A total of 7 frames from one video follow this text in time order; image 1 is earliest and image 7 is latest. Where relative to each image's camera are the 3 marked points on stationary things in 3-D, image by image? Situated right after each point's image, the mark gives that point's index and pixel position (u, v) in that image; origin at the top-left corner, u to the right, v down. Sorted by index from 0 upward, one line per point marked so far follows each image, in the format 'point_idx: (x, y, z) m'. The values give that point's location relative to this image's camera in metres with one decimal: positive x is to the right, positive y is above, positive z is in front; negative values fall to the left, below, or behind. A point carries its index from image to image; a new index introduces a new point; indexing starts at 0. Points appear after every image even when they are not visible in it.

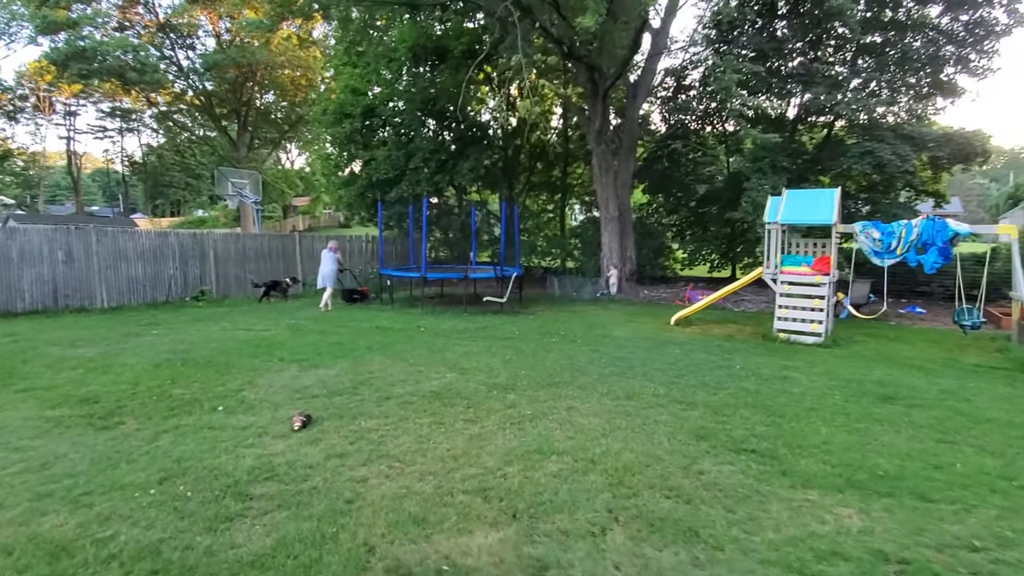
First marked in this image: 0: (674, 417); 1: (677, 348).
0: (+1.4, -1.1, +5.5) m
1: (+2.4, -0.9, +9.2) m
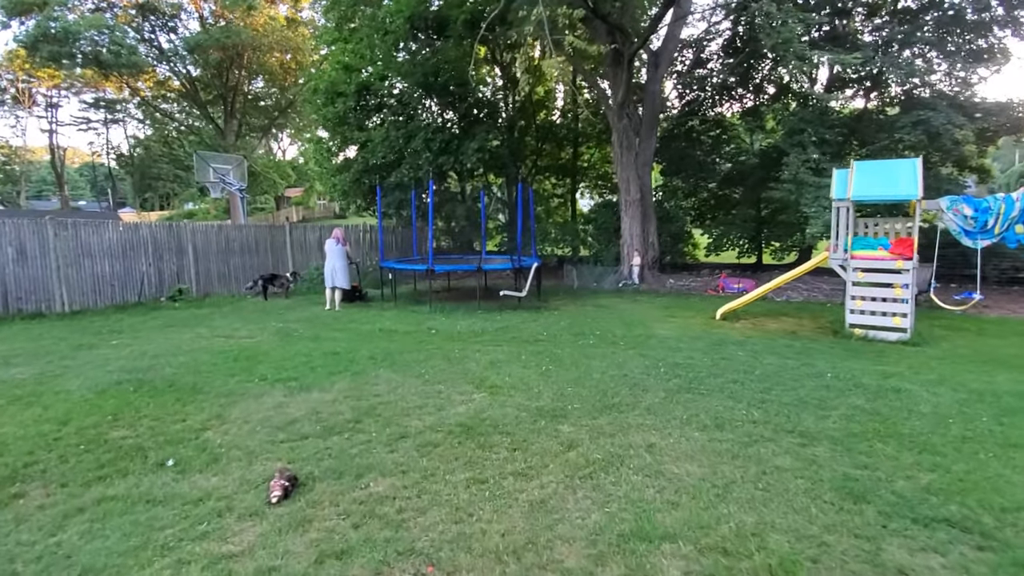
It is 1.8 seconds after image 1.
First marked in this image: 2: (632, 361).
0: (+1.8, -1.1, +4.0) m
1: (+2.8, -0.8, +7.7) m
2: (+1.3, -0.8, +6.9) m
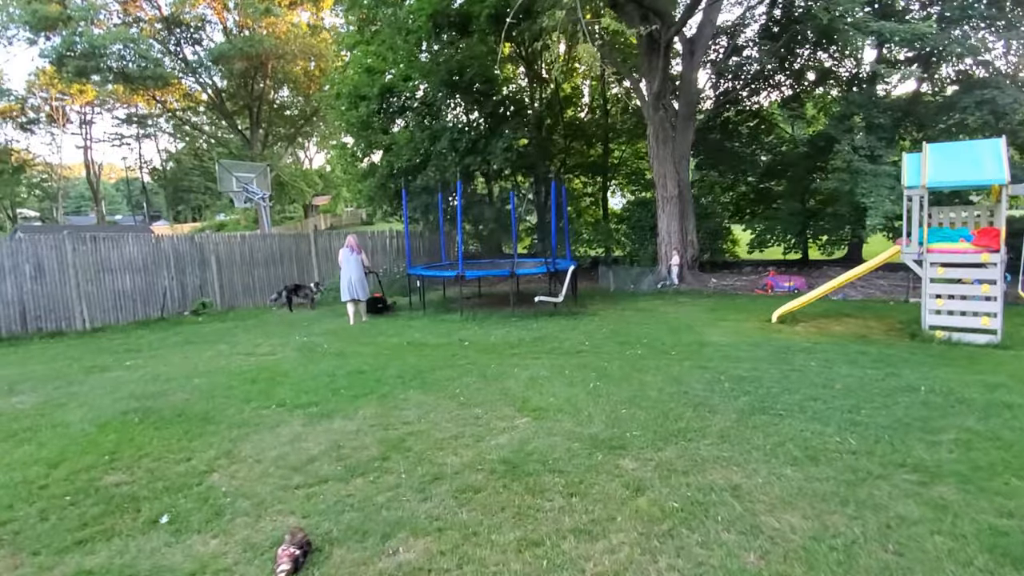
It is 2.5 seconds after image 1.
0: (+2.1, -1.1, +3.2) m
1: (+3.3, -0.8, +6.9) m
2: (+1.8, -0.9, +6.2) m
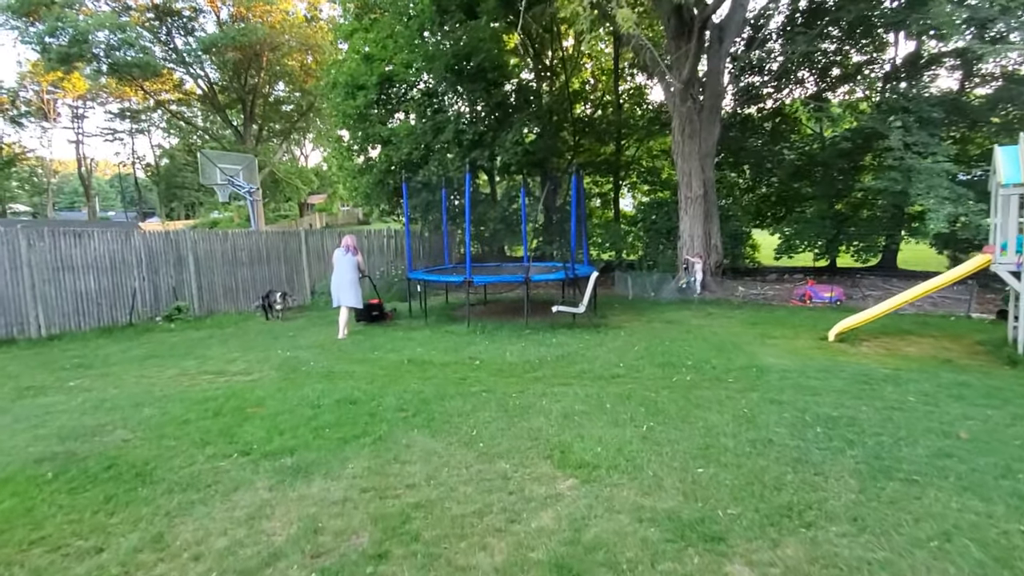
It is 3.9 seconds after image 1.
0: (+2.4, -1.3, +2.0) m
1: (+3.5, -0.9, +5.6) m
2: (+2.0, -1.0, +4.9) m
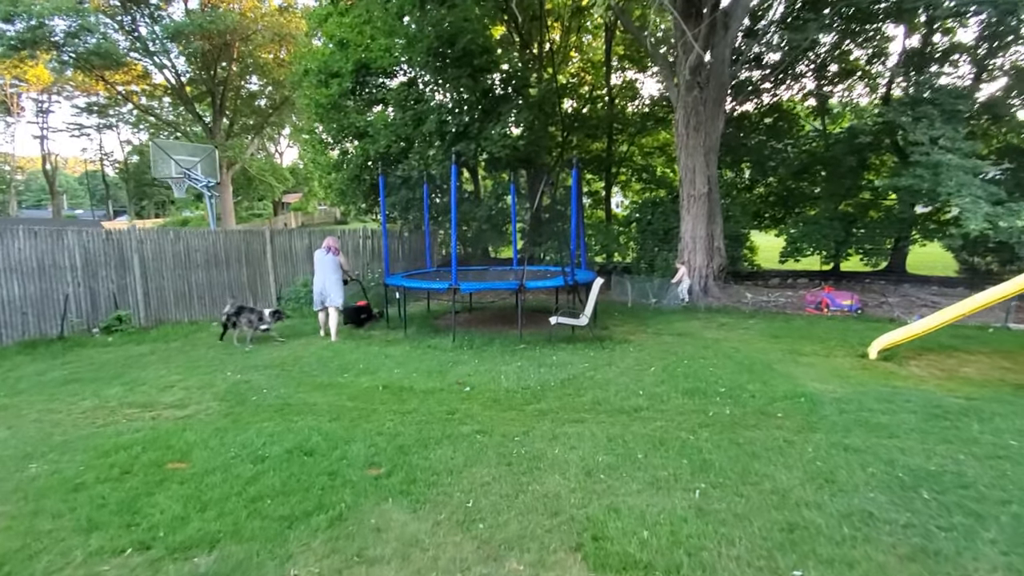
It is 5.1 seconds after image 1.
0: (+2.5, -1.4, +0.9) m
1: (+3.5, -1.0, +4.6) m
2: (+2.0, -1.1, +3.8) m
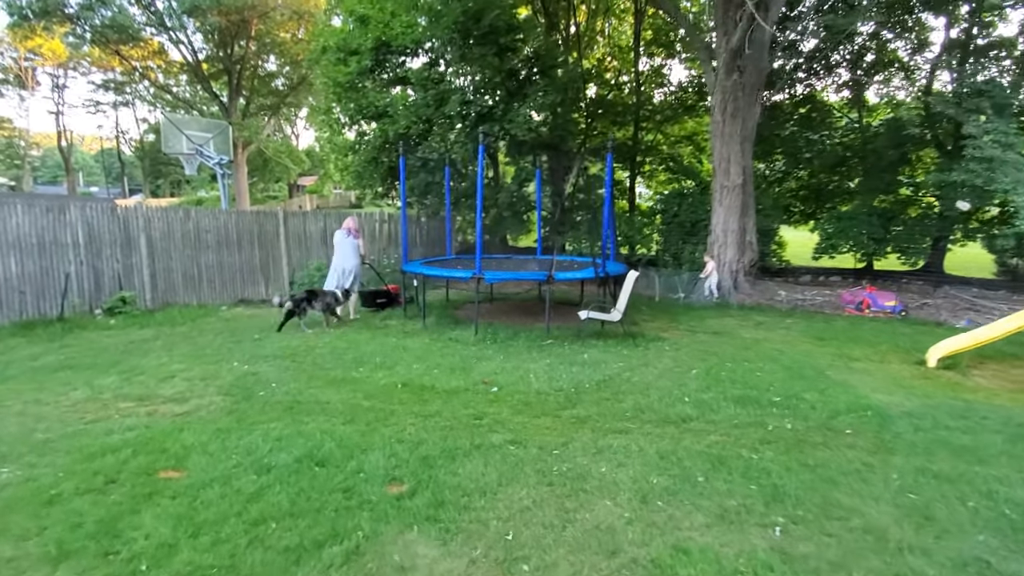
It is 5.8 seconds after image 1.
0: (+2.7, -1.4, +0.3) m
1: (+3.8, -1.1, +4.0) m
2: (+2.3, -1.1, +3.3) m
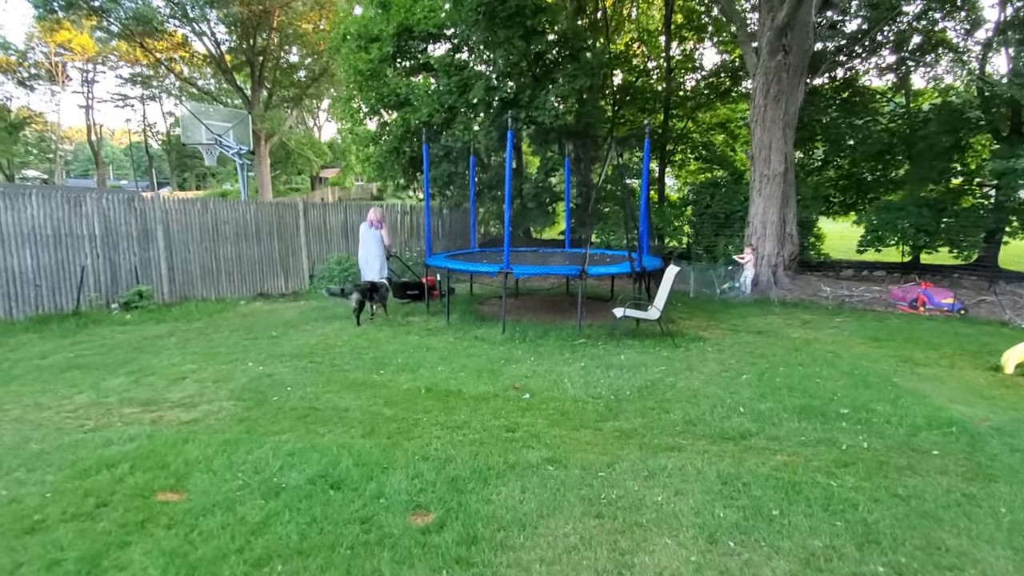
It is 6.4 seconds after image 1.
0: (+2.8, -1.5, -0.2) m
1: (+4.0, -1.1, +3.4) m
2: (+2.5, -1.1, +2.7) m
